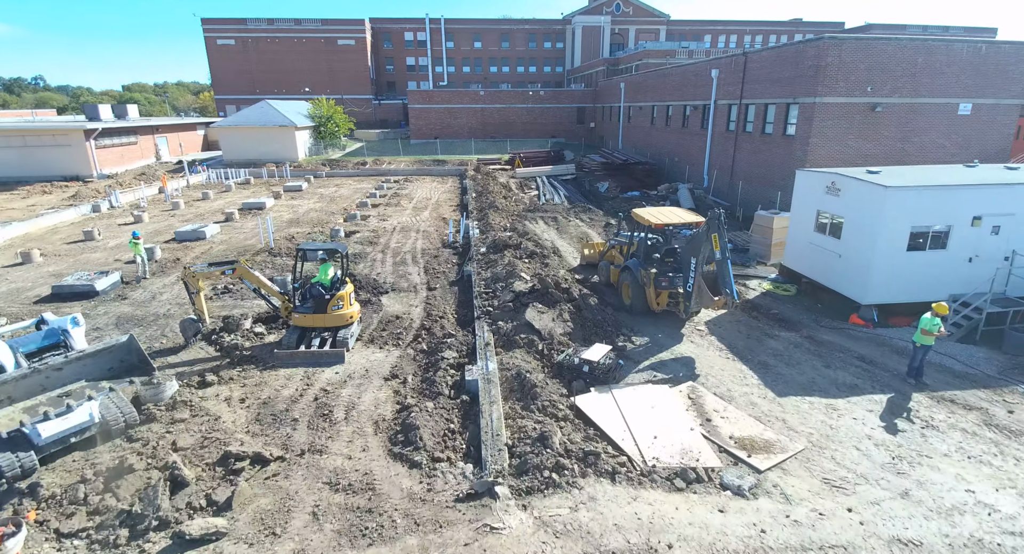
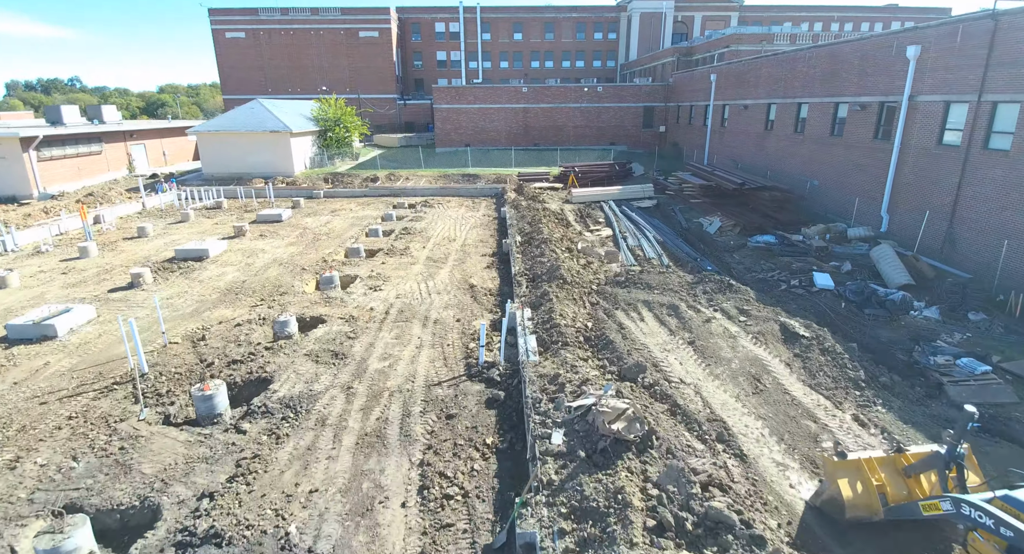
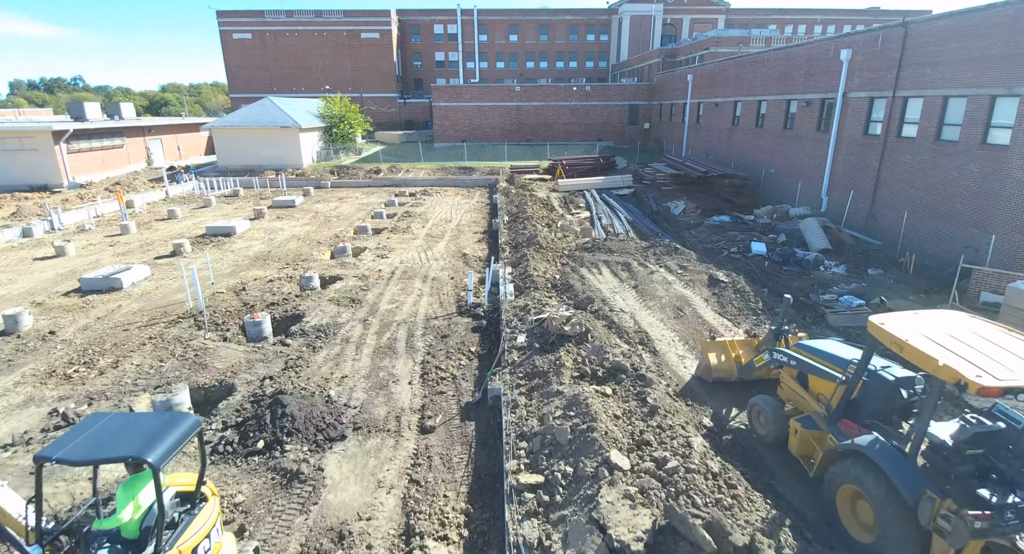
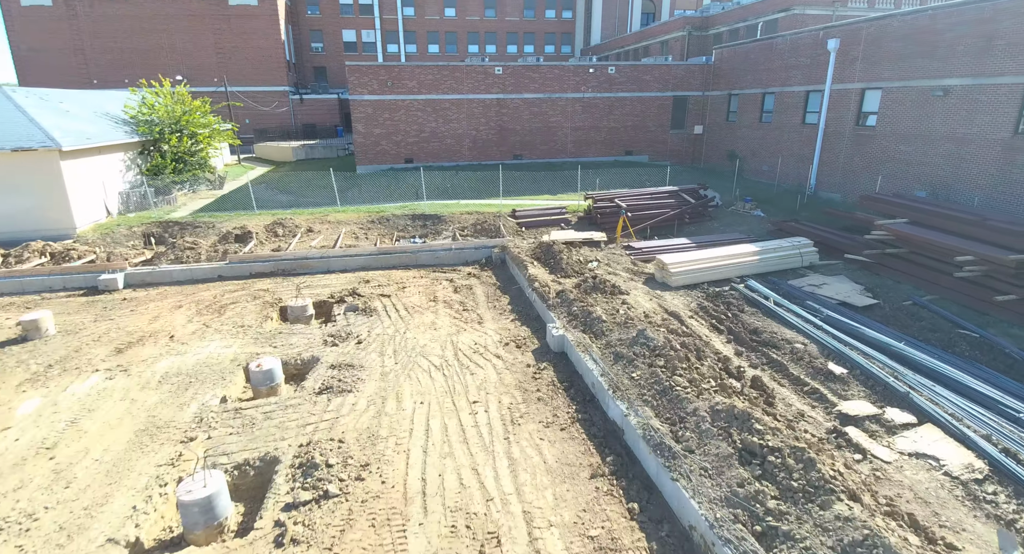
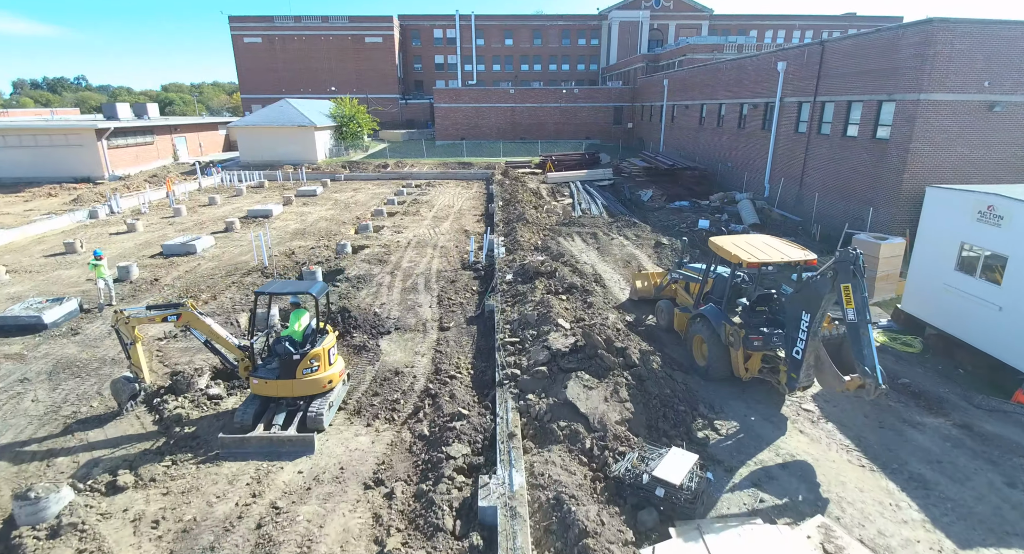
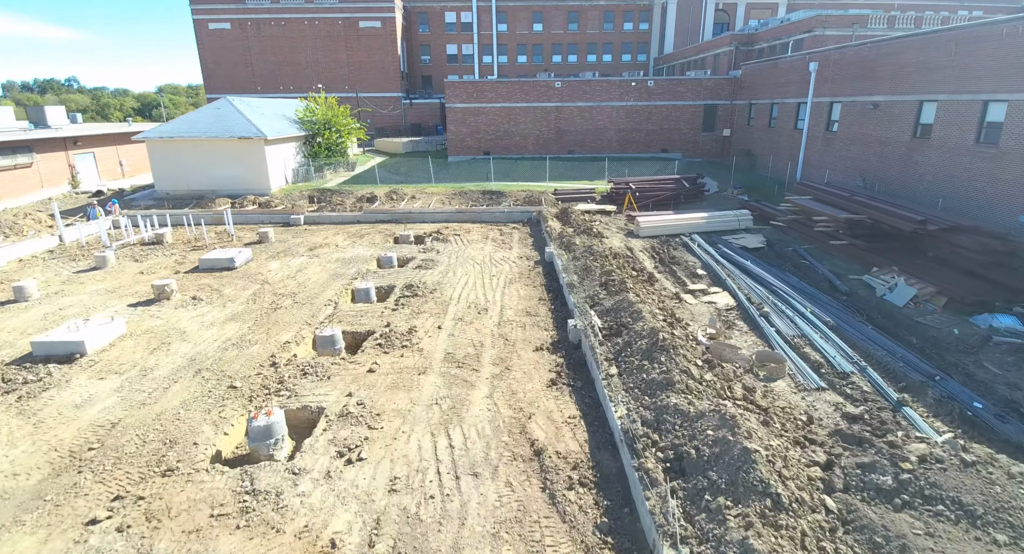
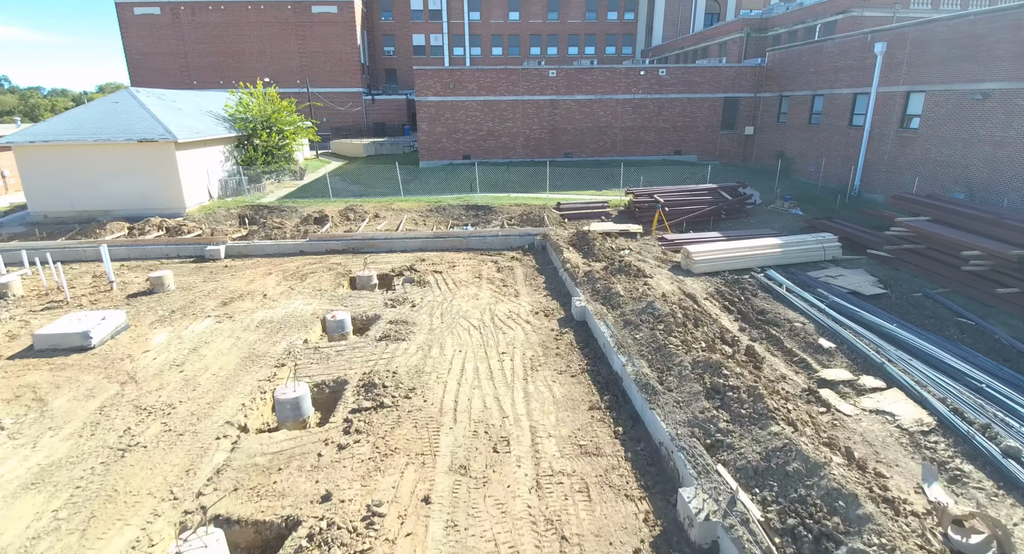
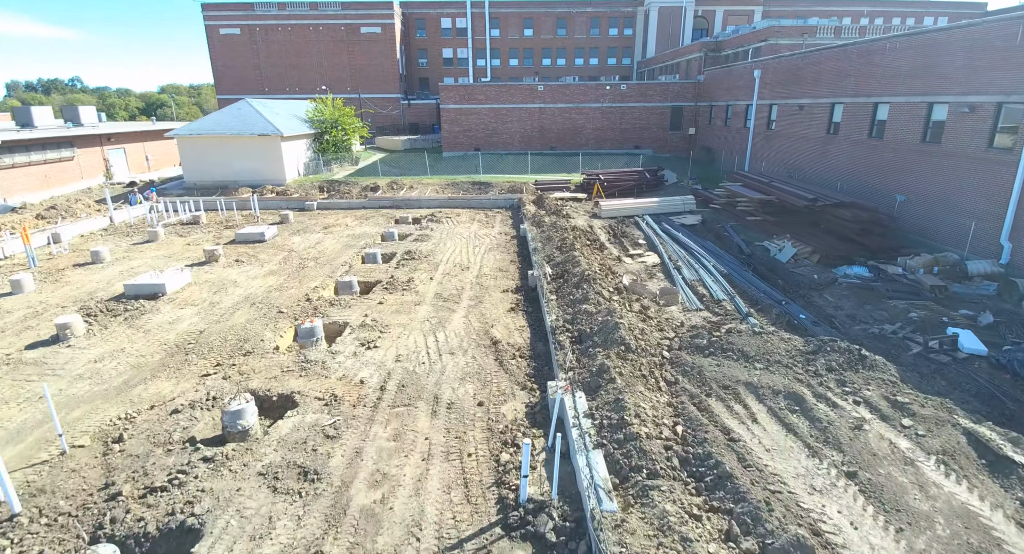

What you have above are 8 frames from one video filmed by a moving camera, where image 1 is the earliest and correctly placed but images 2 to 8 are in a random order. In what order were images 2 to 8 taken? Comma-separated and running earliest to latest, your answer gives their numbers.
5, 3, 2, 8, 6, 7, 4
